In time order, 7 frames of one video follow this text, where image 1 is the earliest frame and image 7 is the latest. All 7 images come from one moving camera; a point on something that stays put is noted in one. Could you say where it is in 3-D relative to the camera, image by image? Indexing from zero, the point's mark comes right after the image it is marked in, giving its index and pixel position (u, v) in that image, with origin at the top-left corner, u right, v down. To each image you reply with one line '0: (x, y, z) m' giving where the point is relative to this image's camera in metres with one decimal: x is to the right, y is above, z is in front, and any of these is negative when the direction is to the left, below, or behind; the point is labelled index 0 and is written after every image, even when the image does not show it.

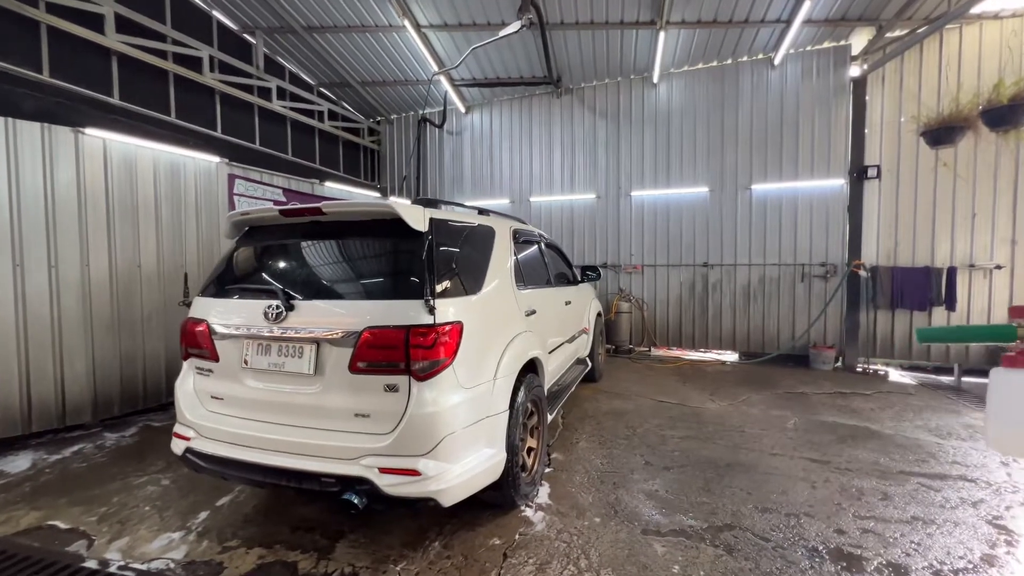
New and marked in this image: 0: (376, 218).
0: (-0.7, +0.3, +2.2) m
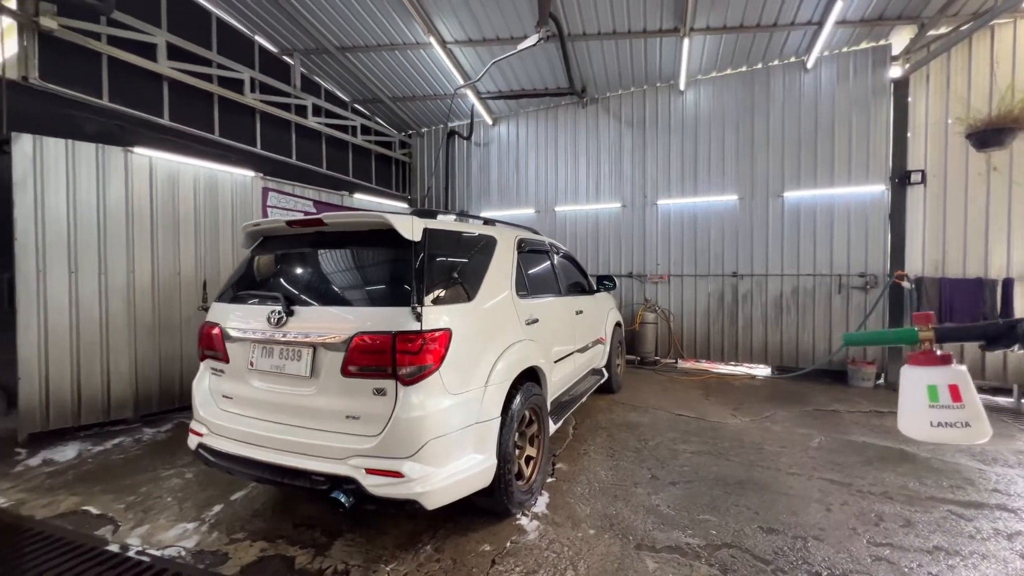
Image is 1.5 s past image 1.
0: (-0.7, +0.3, +2.3) m
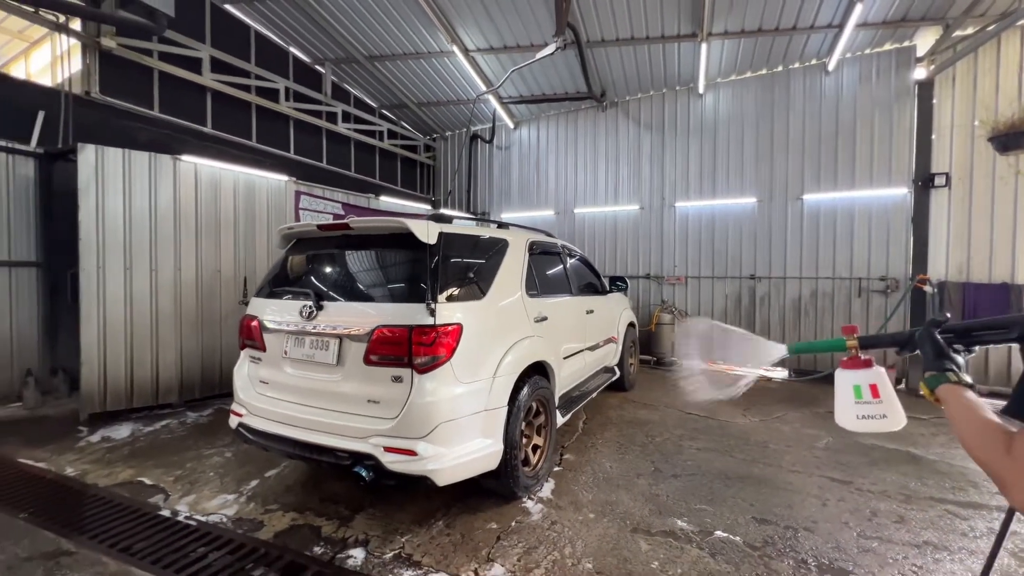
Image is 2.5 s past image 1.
0: (-0.7, +0.3, +2.5) m
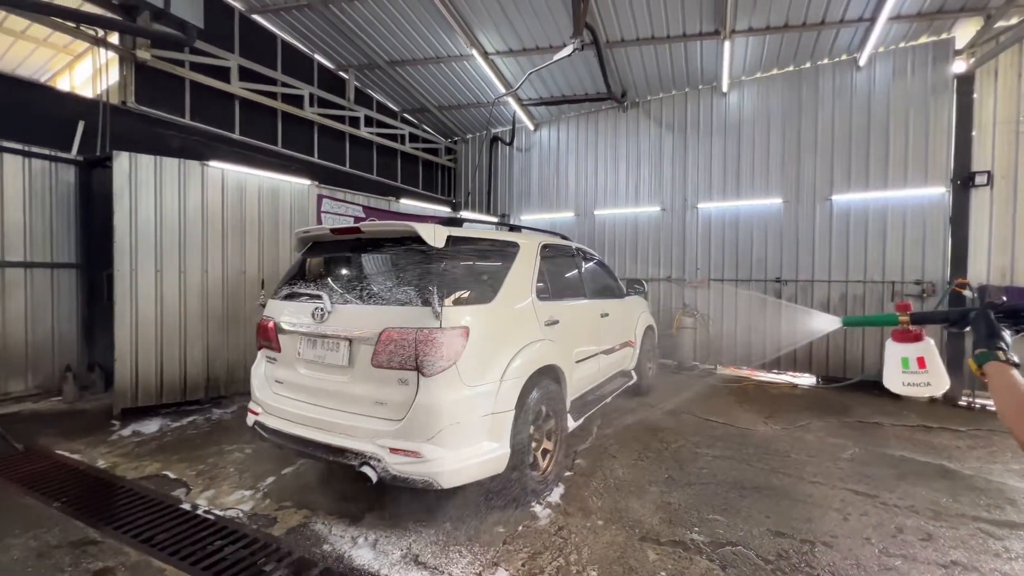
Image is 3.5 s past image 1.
0: (-0.6, +0.3, +2.5) m
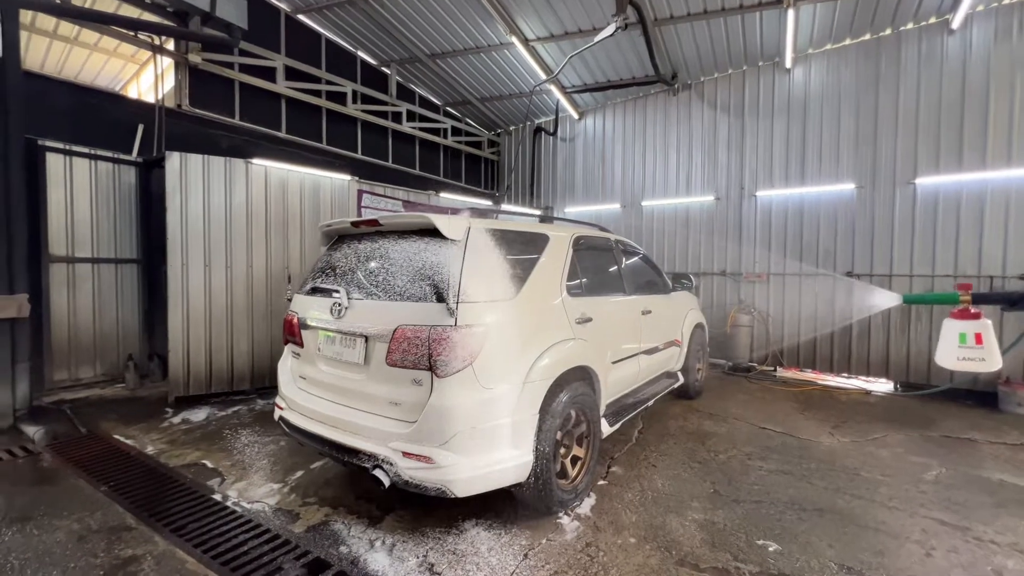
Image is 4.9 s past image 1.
0: (-0.5, +0.3, +2.4) m
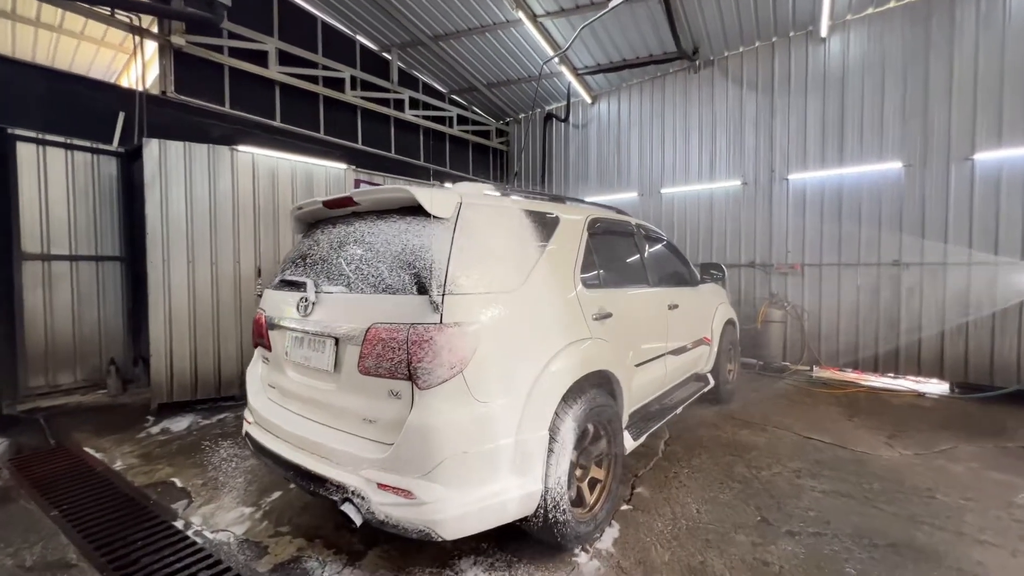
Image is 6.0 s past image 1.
0: (-0.5, +0.4, +2.0) m
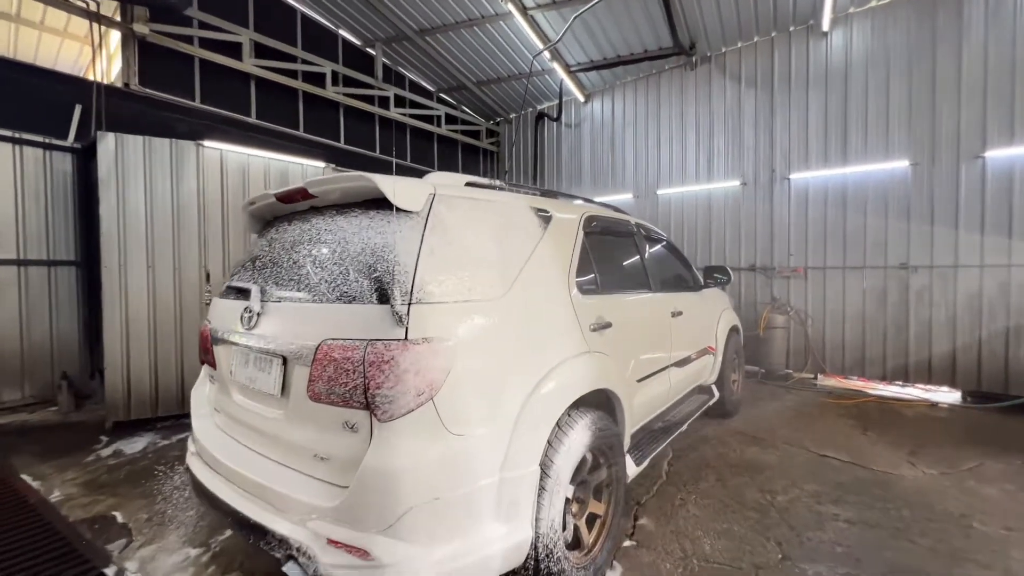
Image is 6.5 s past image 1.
0: (-0.5, +0.3, +1.7) m
